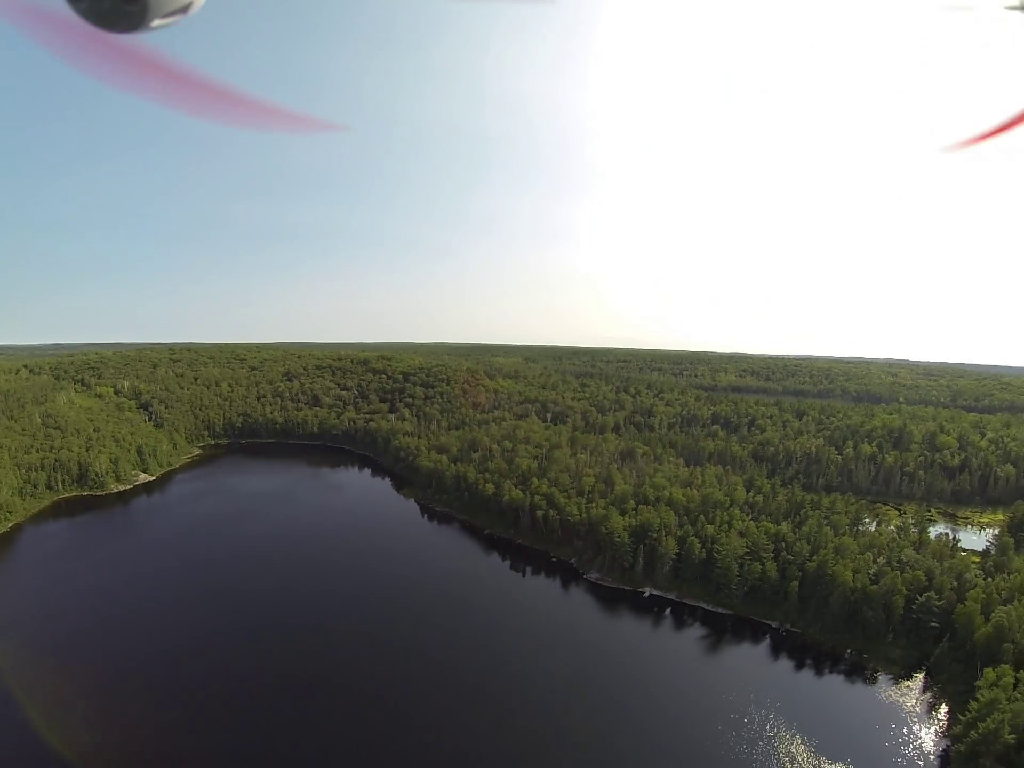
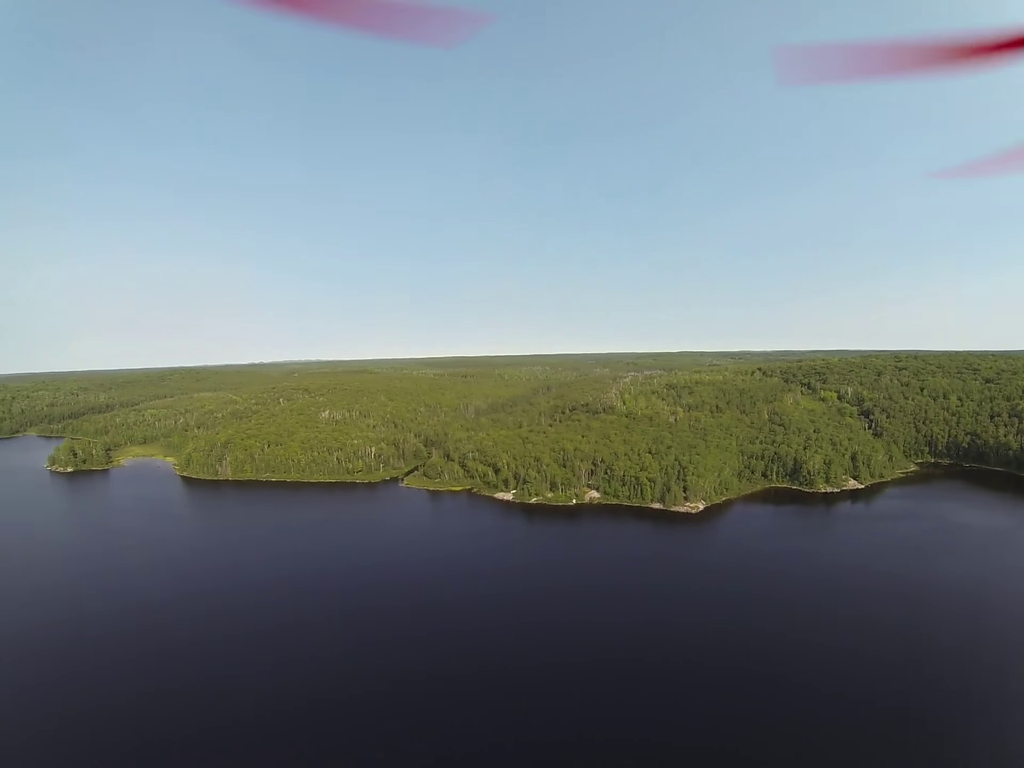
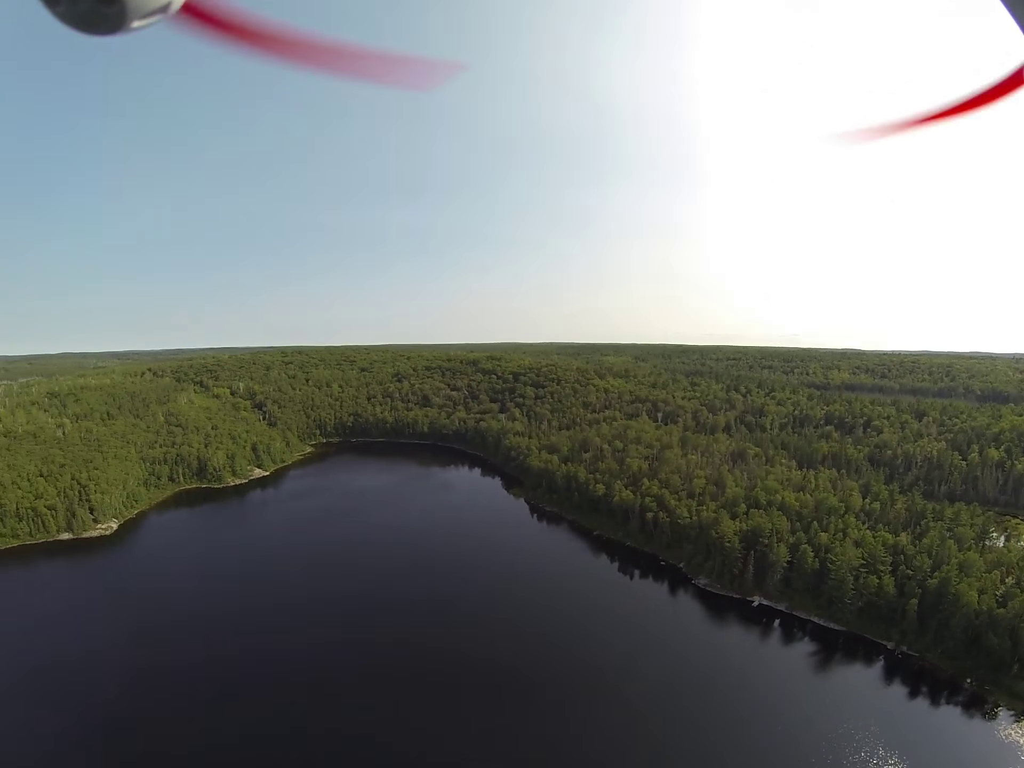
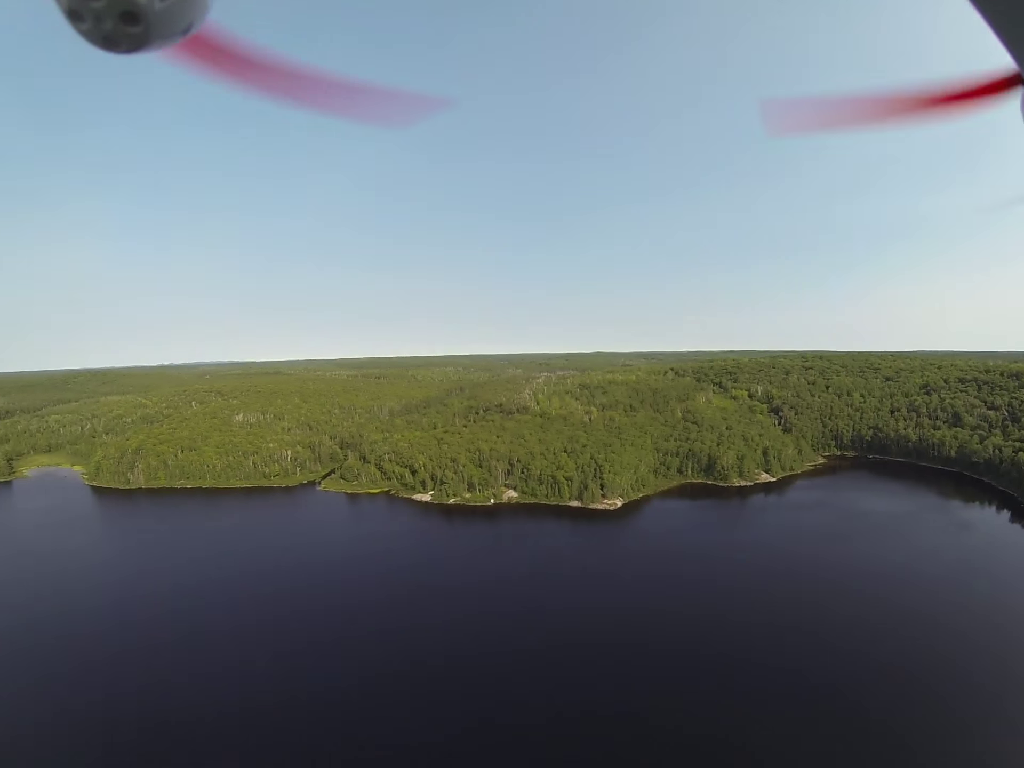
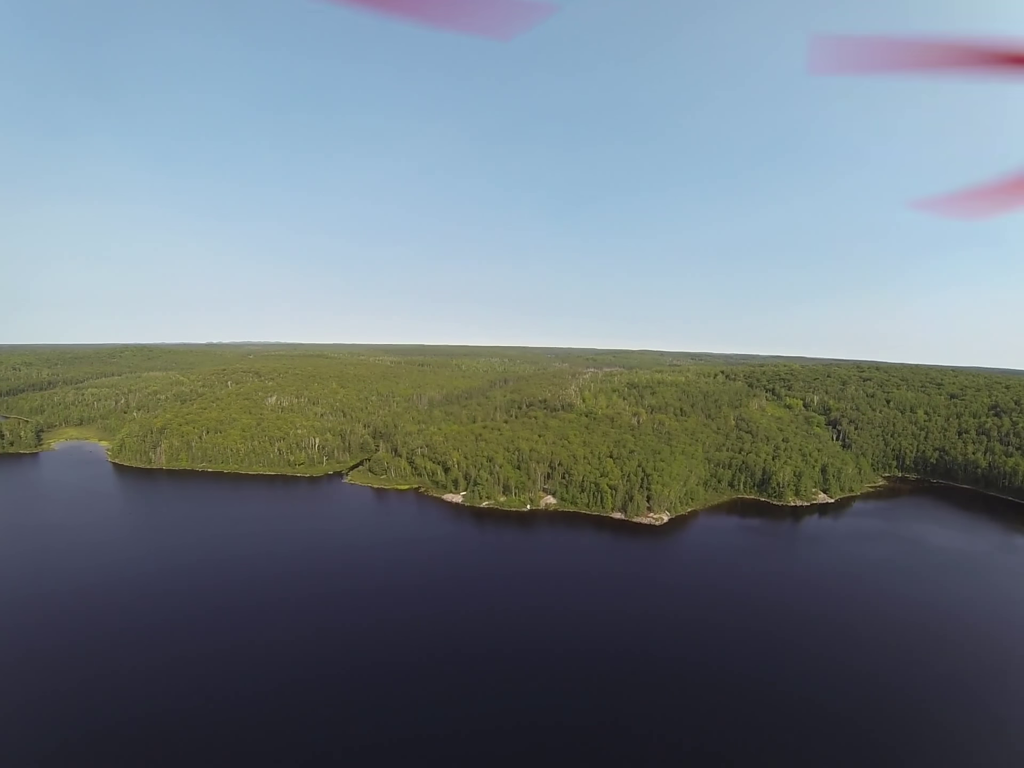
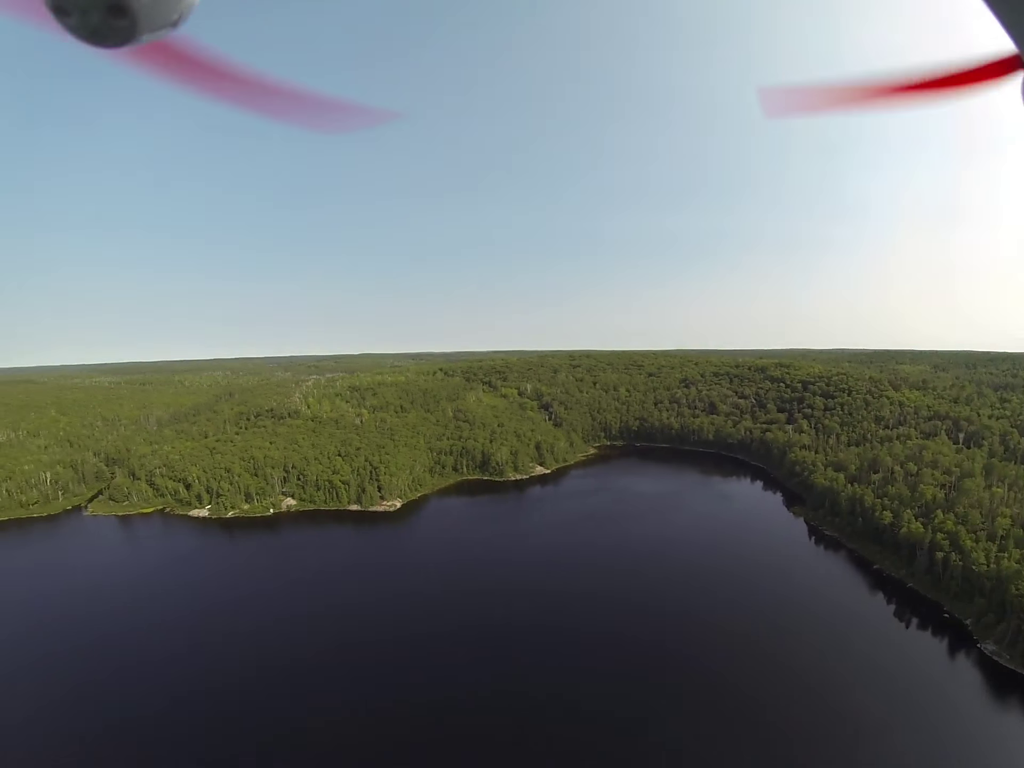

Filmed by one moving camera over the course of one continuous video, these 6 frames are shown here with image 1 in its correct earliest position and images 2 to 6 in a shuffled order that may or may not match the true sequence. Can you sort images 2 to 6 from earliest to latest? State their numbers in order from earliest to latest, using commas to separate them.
3, 6, 4, 2, 5
